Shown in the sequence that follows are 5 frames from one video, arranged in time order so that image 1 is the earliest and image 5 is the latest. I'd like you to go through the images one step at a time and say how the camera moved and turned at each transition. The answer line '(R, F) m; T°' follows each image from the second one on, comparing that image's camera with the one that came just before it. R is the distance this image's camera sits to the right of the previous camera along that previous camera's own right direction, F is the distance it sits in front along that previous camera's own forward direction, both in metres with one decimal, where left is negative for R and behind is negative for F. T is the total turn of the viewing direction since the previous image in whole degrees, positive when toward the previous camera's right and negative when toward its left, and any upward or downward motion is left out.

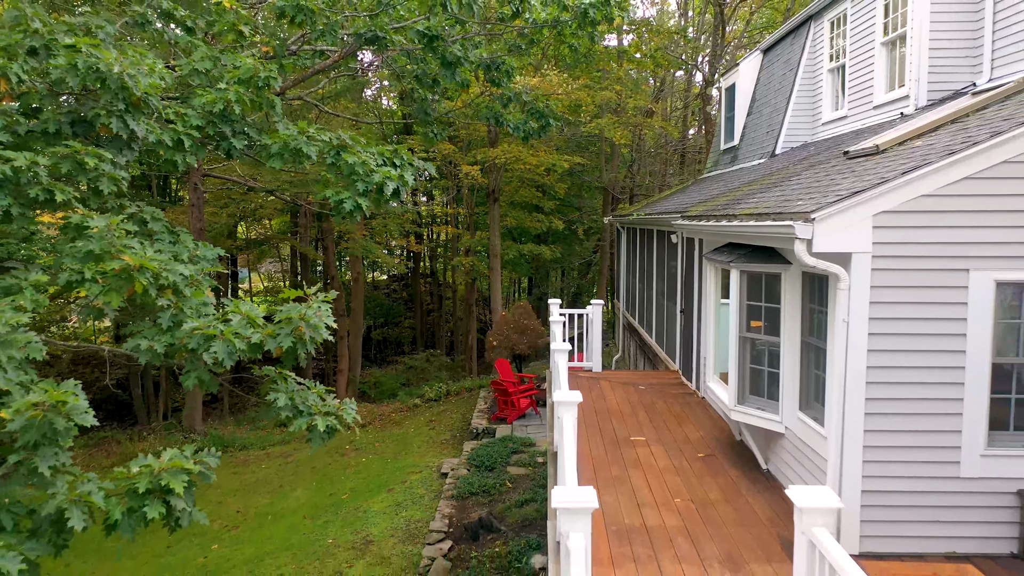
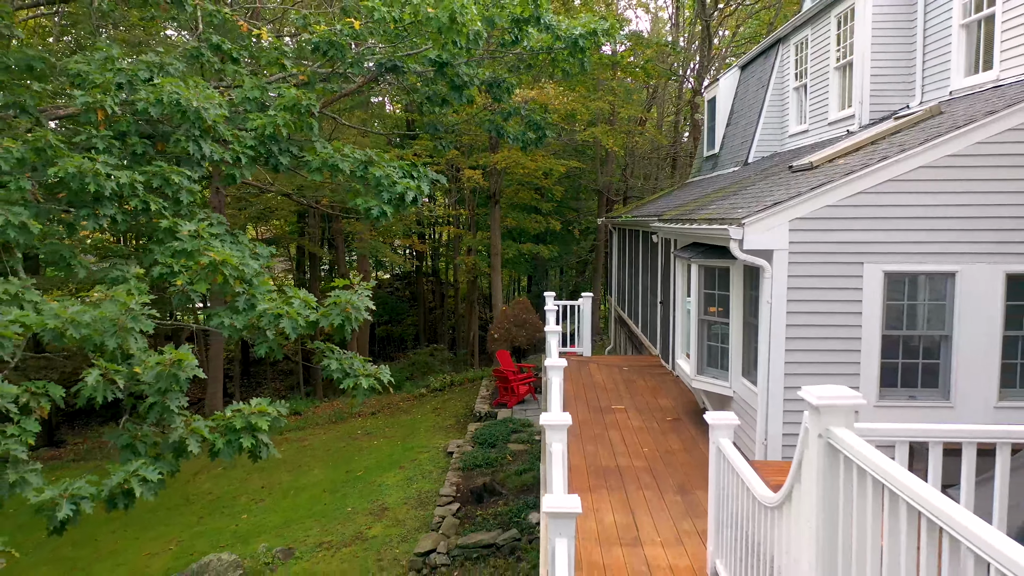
(0.0, -1.2) m; 0°
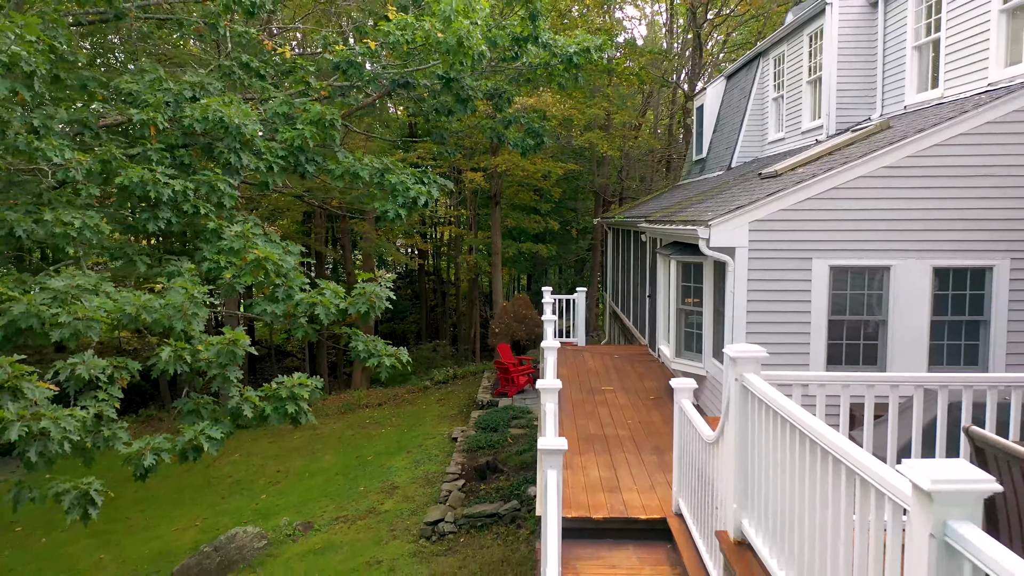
(0.0, -0.9) m; 0°
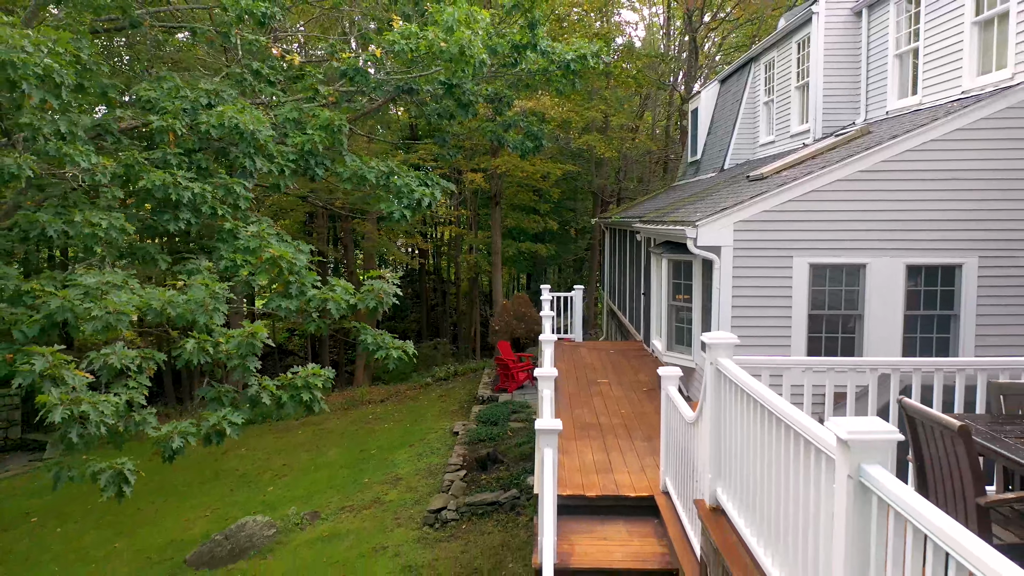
(0.0, -0.4) m; 0°
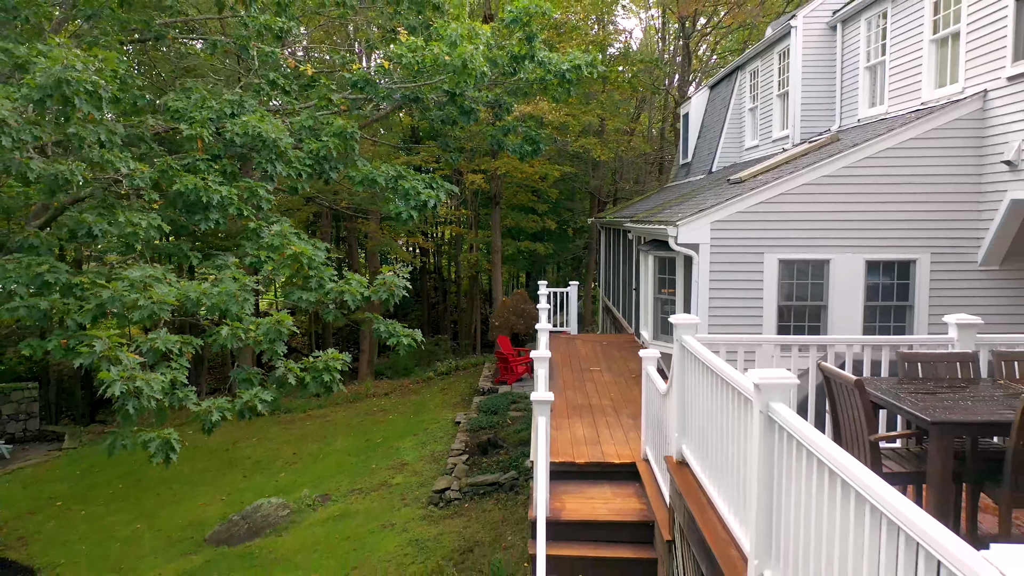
(0.0, -0.7) m; 0°
